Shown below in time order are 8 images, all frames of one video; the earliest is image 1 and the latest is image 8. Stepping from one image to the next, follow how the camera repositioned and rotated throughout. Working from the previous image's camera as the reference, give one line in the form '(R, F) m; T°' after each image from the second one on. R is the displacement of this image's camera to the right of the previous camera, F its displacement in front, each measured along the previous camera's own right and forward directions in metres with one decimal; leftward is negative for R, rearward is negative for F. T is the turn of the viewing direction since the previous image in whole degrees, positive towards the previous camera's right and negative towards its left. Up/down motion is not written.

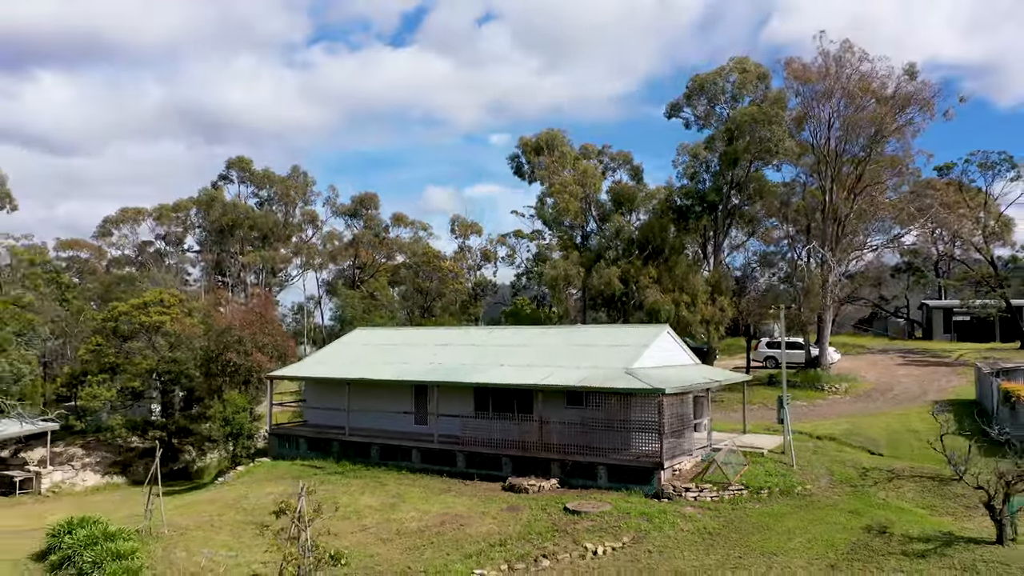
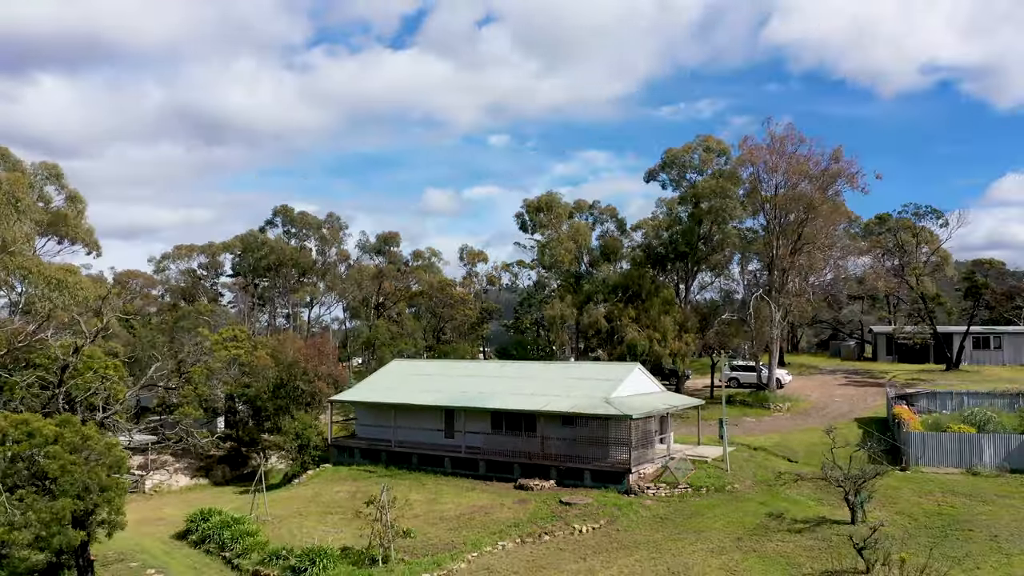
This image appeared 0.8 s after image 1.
(-0.2, -3.7) m; 0°
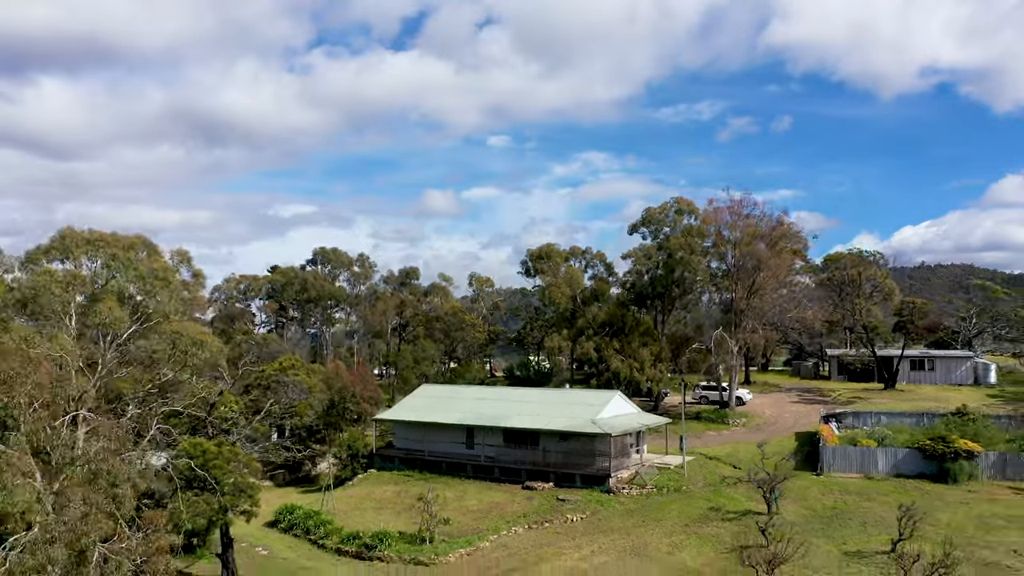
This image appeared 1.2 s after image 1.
(-0.2, -4.3) m; 0°
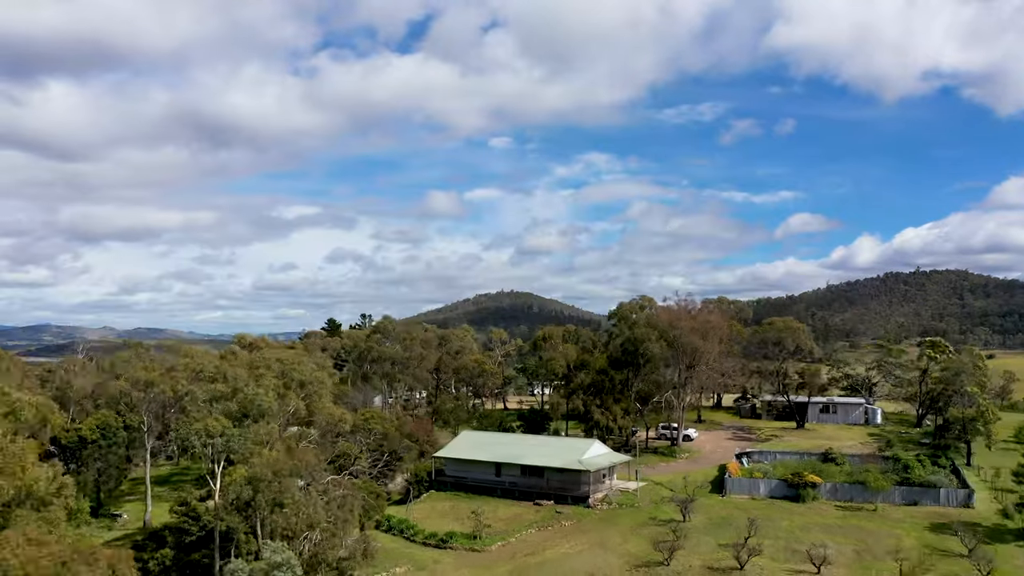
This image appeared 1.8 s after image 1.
(-0.6, -10.2) m; 0°
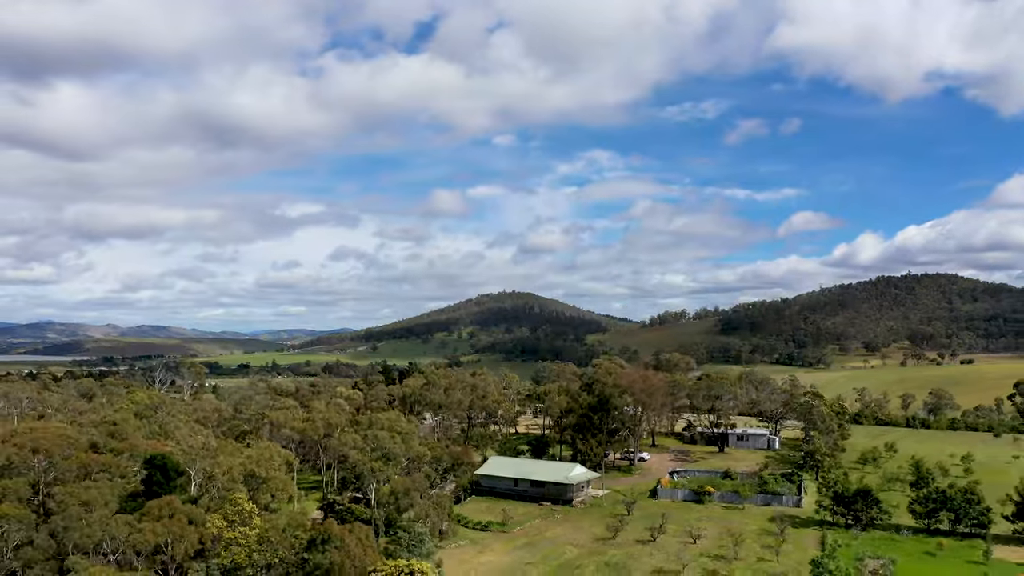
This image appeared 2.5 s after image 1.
(-0.8, -17.2) m; 0°
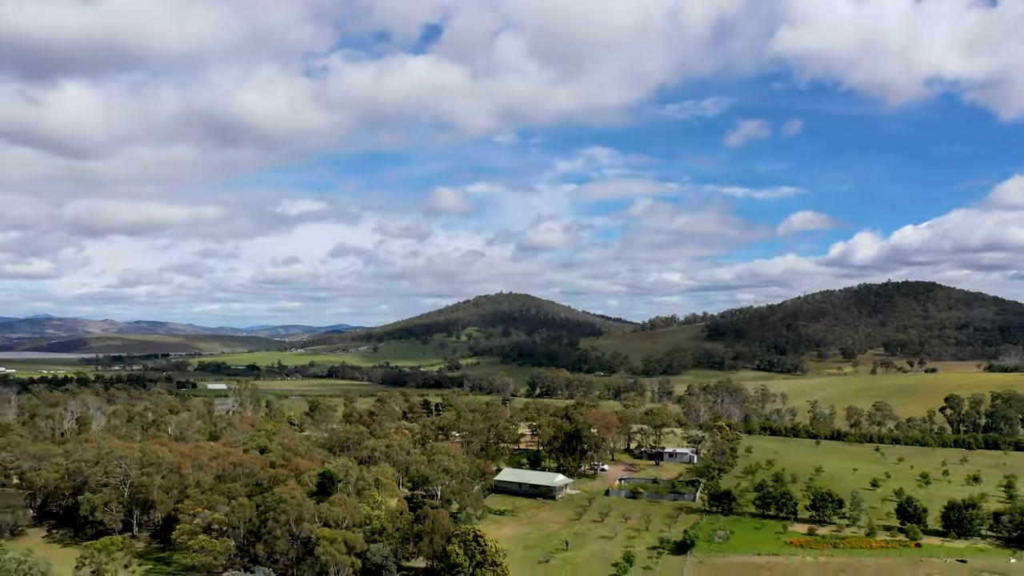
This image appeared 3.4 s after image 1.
(-1.2, -26.8) m; 0°
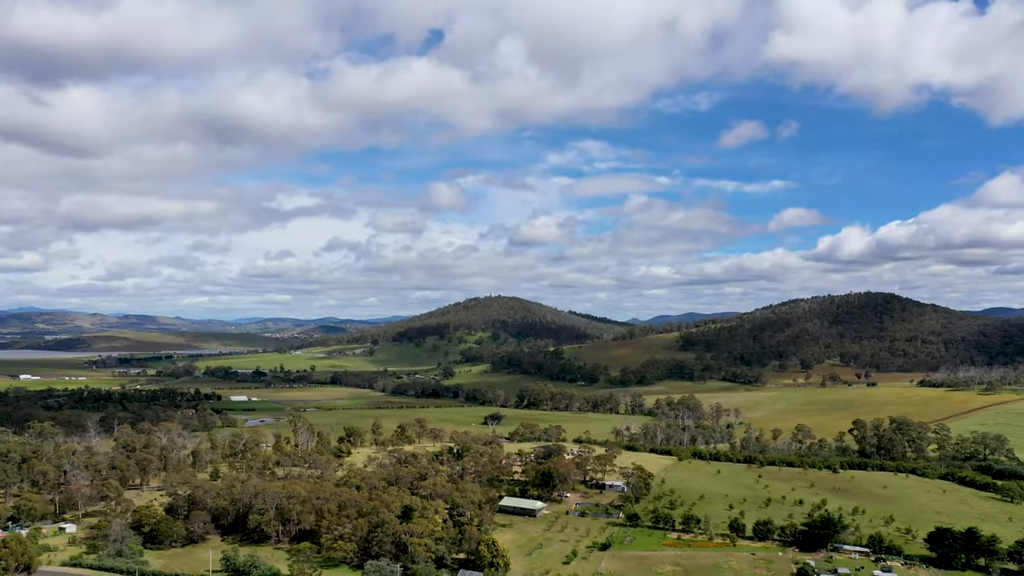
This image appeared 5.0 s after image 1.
(-1.8, -46.3) m; +1°
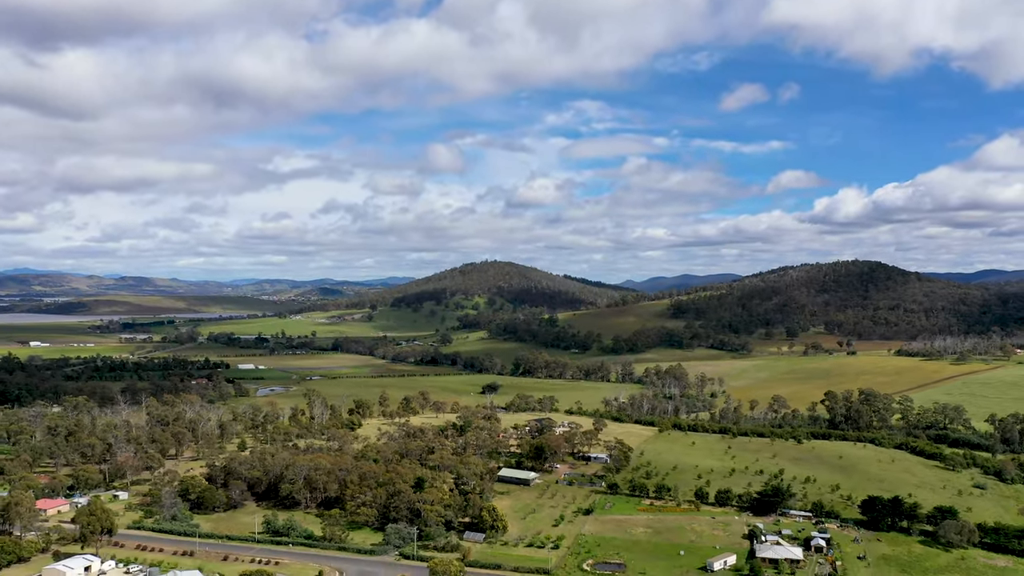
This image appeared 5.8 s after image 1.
(-0.3, -15.6) m; 0°
